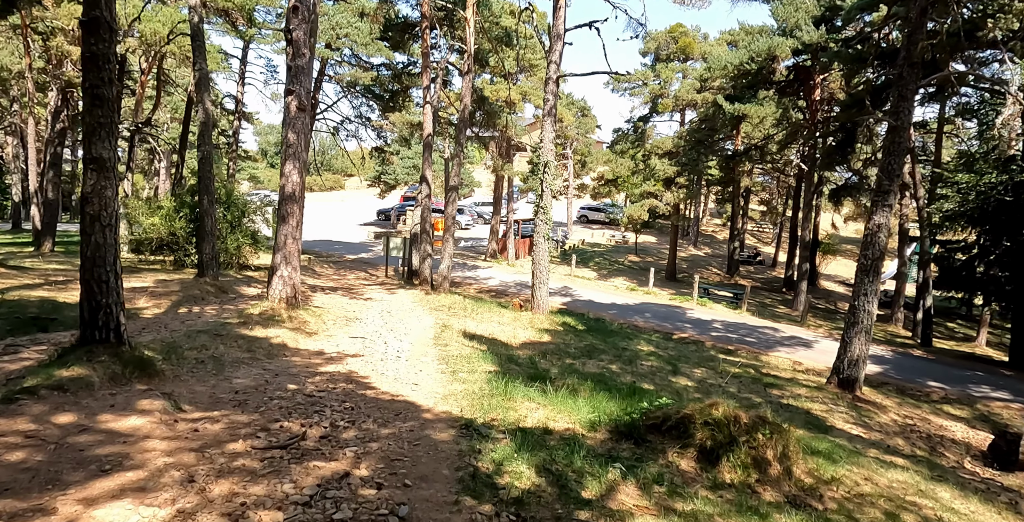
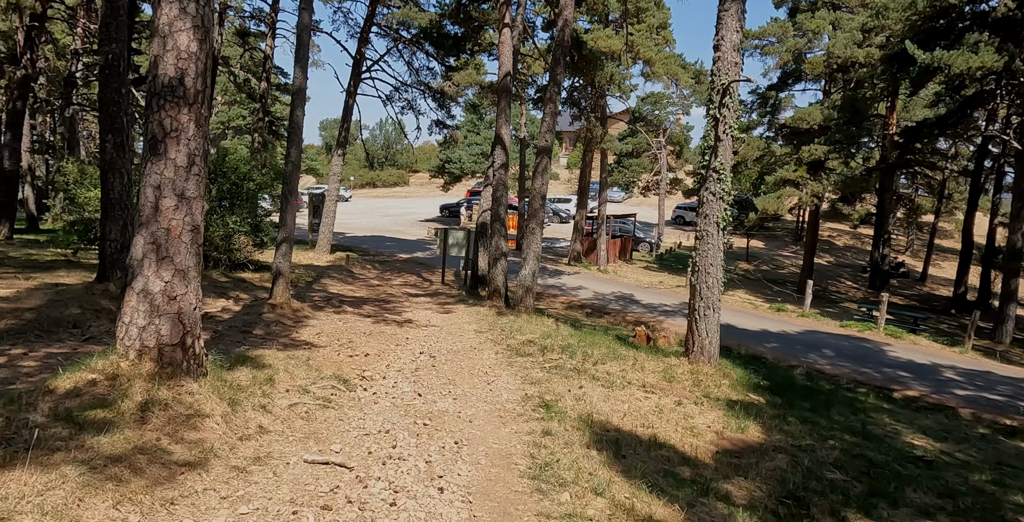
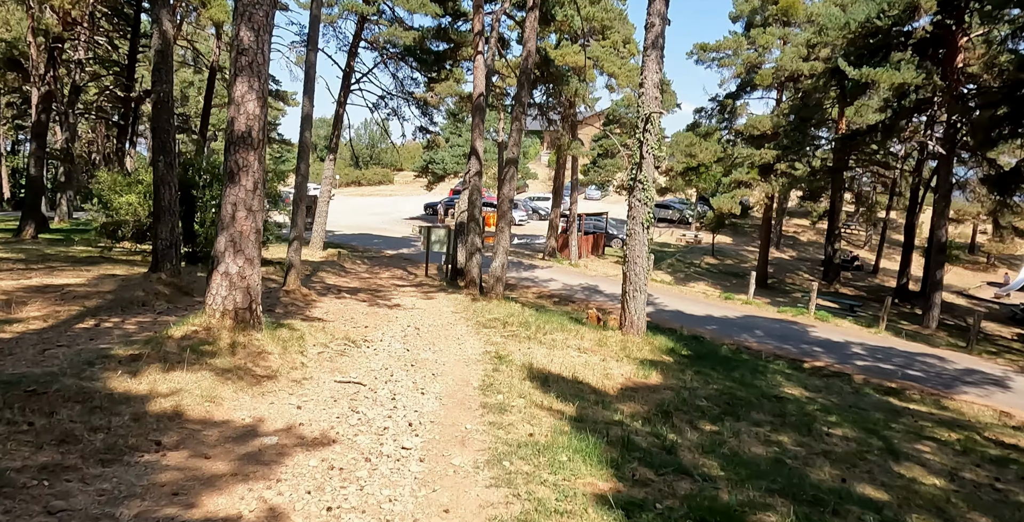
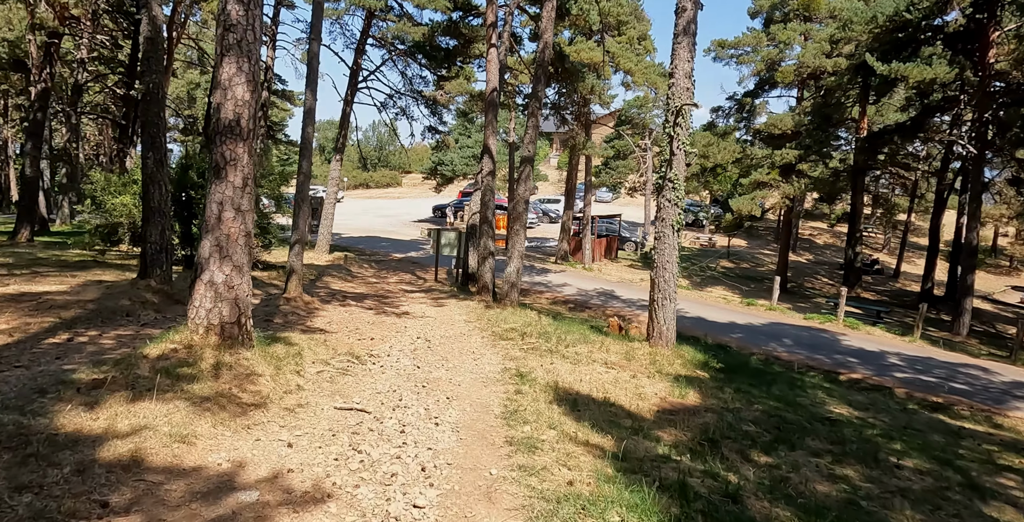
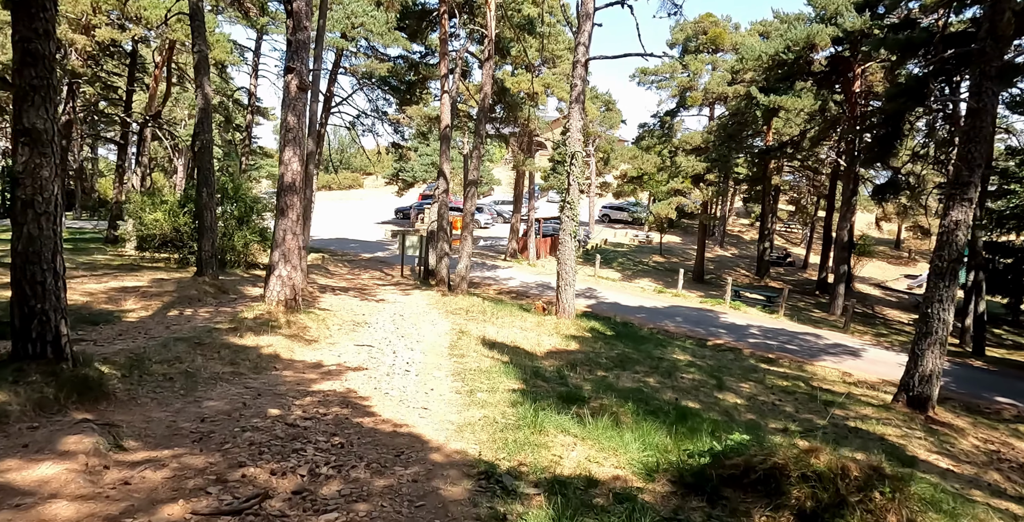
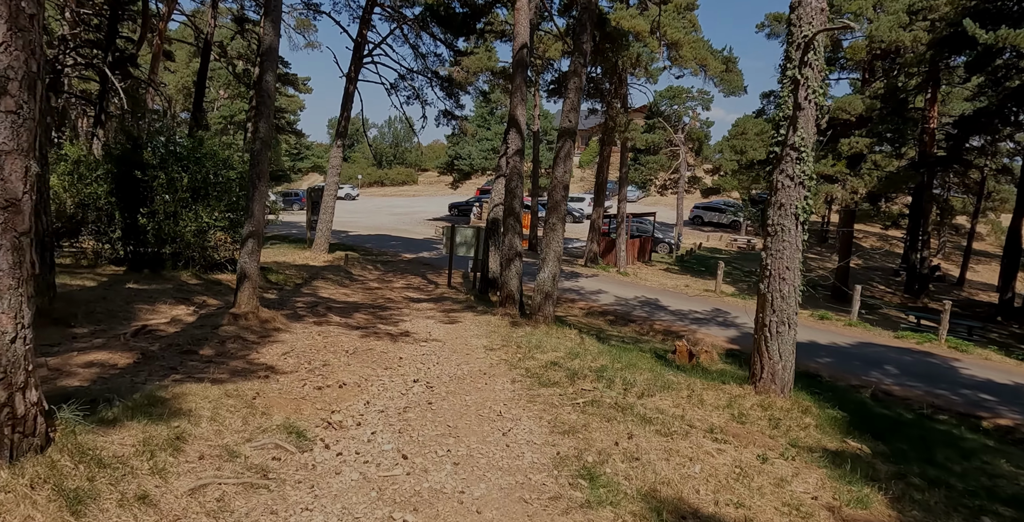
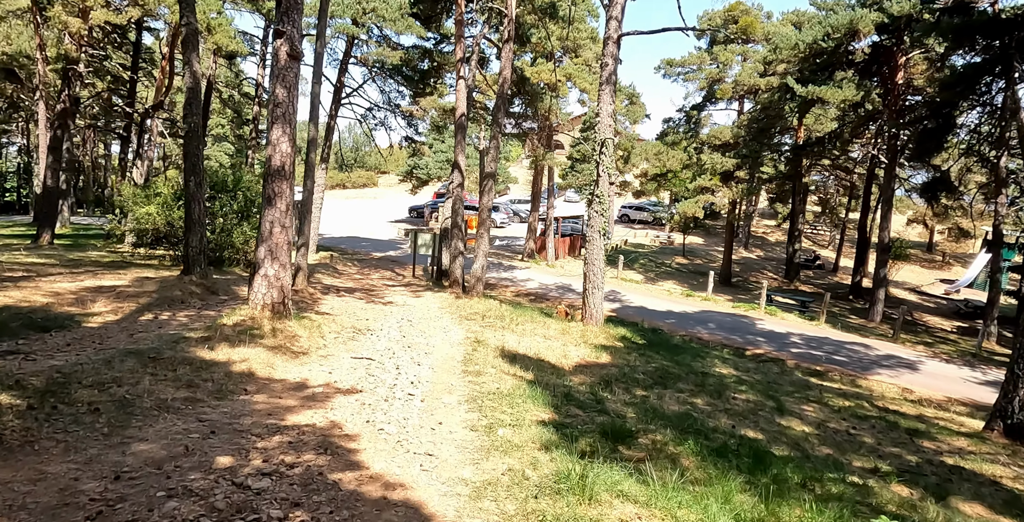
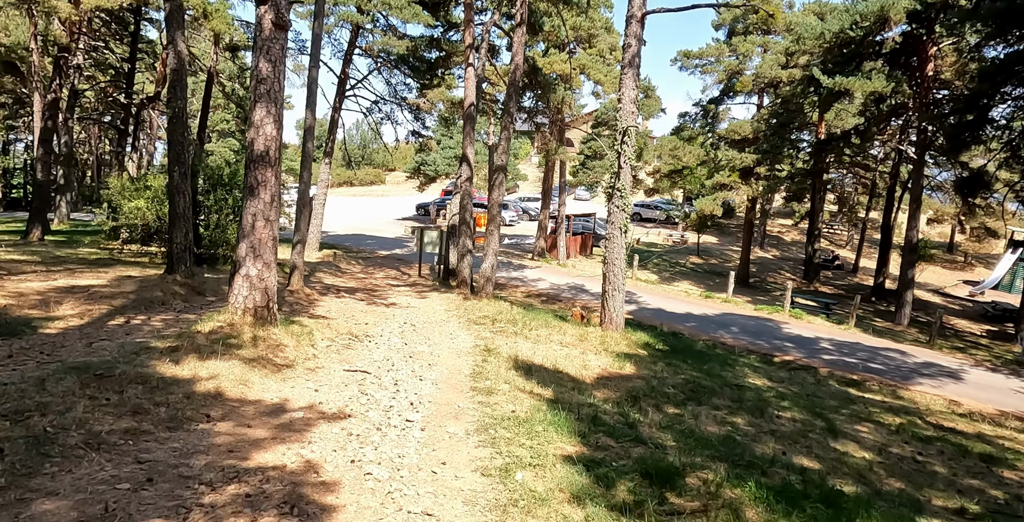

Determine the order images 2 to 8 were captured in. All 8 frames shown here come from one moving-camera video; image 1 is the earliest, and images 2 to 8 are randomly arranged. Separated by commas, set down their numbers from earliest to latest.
5, 7, 8, 3, 4, 2, 6
